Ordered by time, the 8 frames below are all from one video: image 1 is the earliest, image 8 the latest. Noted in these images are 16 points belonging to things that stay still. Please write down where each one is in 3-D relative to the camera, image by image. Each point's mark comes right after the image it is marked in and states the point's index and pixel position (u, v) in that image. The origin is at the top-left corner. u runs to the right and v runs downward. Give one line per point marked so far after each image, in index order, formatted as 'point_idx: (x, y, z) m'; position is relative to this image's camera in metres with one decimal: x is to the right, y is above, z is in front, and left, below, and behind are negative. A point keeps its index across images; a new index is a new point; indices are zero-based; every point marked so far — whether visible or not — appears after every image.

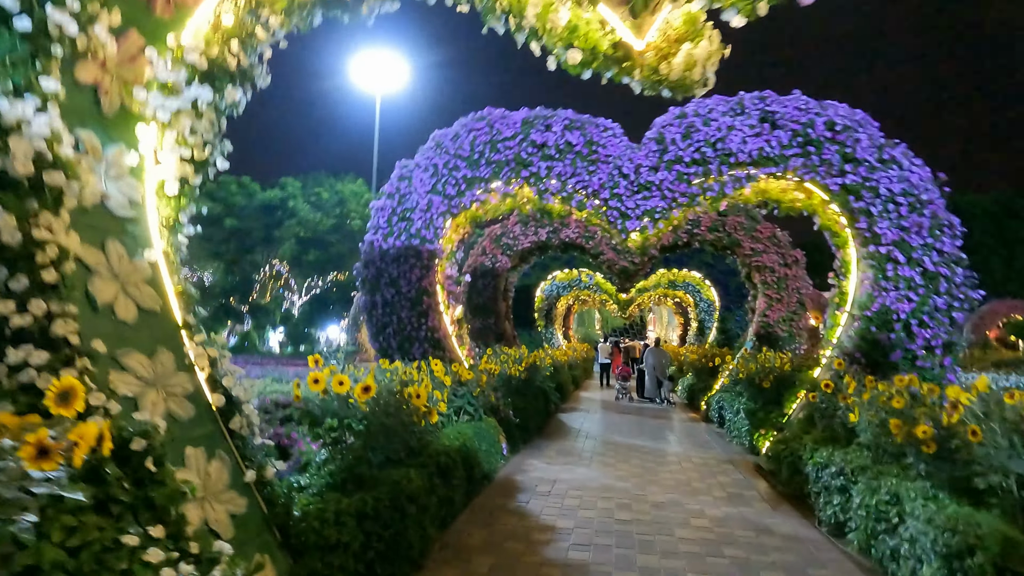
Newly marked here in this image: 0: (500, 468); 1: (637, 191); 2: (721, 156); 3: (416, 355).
0: (-0.1, -2.2, +6.6) m
1: (+1.7, +1.4, +7.4) m
2: (+2.7, +1.7, +6.9) m
3: (-1.4, -1.0, +7.7) m
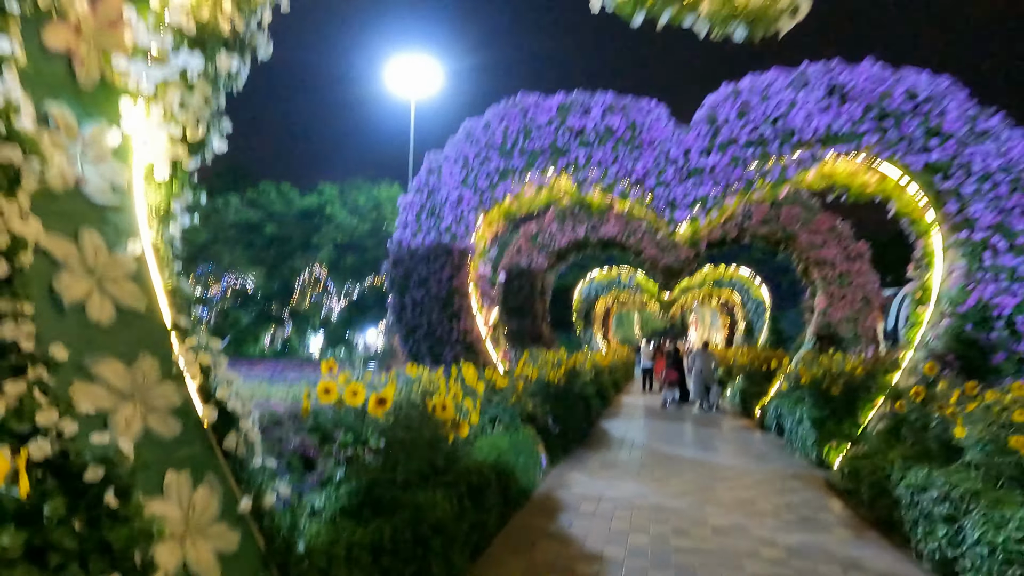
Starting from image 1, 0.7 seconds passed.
0: (+0.3, -2.2, +6.0) m
1: (+2.2, +1.4, +6.7) m
2: (+3.1, +1.7, +6.2) m
3: (-0.9, -1.0, +7.2) m
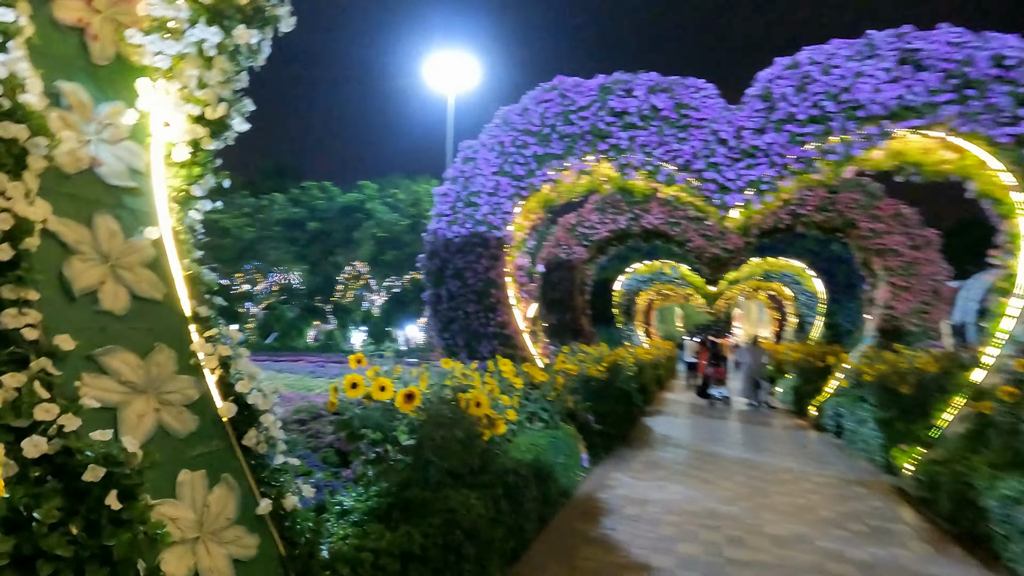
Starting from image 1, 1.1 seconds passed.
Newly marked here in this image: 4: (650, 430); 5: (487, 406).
0: (+0.7, -2.1, +5.7) m
1: (+2.6, +1.5, +6.3) m
2: (+3.5, +1.9, +5.6) m
3: (-0.4, -0.9, +7.0) m
4: (+2.5, -2.5, +9.7) m
5: (-0.2, -0.9, +3.9) m
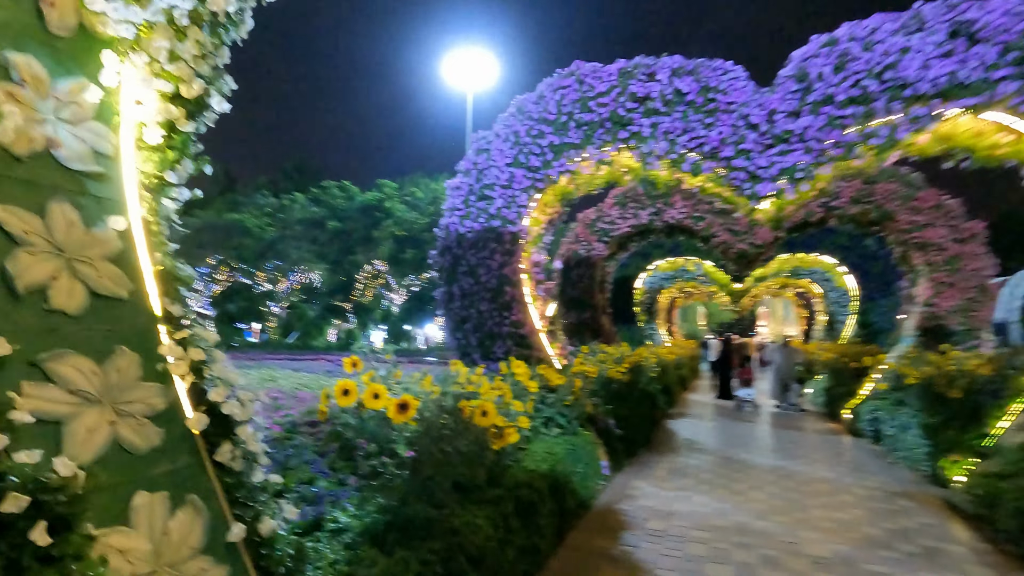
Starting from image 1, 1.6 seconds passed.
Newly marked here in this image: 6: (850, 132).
0: (+0.9, -2.1, +5.4) m
1: (+2.8, +1.6, +5.8) m
2: (+3.6, +1.9, +5.2) m
3: (-0.2, -0.8, +6.7) m
4: (+2.8, -2.5, +9.3) m
5: (-0.1, -0.8, +3.6) m
6: (+3.4, +1.6, +5.4) m
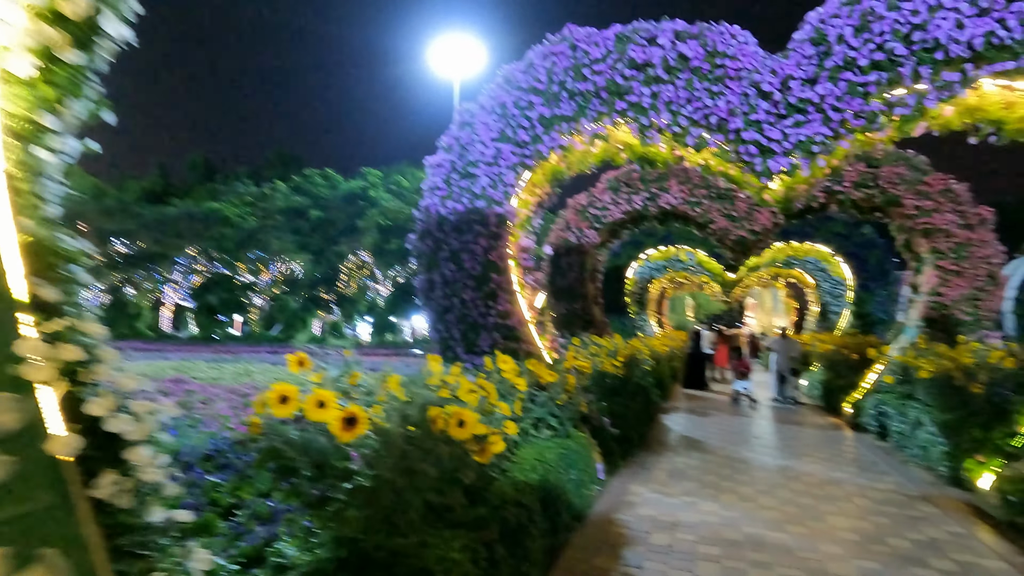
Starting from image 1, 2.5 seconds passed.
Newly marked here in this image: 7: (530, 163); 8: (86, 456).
0: (+0.8, -1.9, +4.9) m
1: (+2.7, +1.7, +5.3) m
2: (+3.5, +2.0, +4.6) m
3: (-0.3, -0.7, +6.1) m
4: (+2.6, -2.3, +8.8) m
5: (-0.2, -0.7, +3.0) m
6: (+3.3, +1.7, +4.9) m
7: (+0.2, +1.4, +6.0) m
8: (-1.3, -0.5, +1.7) m
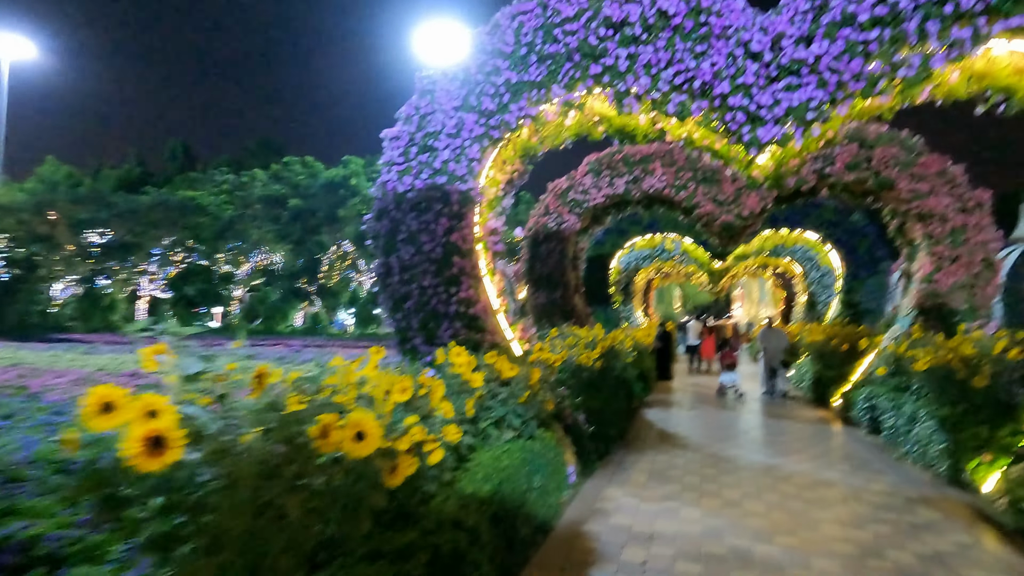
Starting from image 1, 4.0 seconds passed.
0: (+0.4, -1.8, +4.3) m
1: (+2.3, +1.8, +4.7) m
2: (+3.2, +2.2, +4.1) m
3: (-0.7, -0.5, +5.5) m
4: (+2.1, -2.1, +8.3) m
5: (-0.5, -0.6, +2.5) m
6: (+2.9, +1.8, +4.4) m
7: (-0.2, +1.5, +5.4) m
8: (-1.6, -0.4, +1.1) m
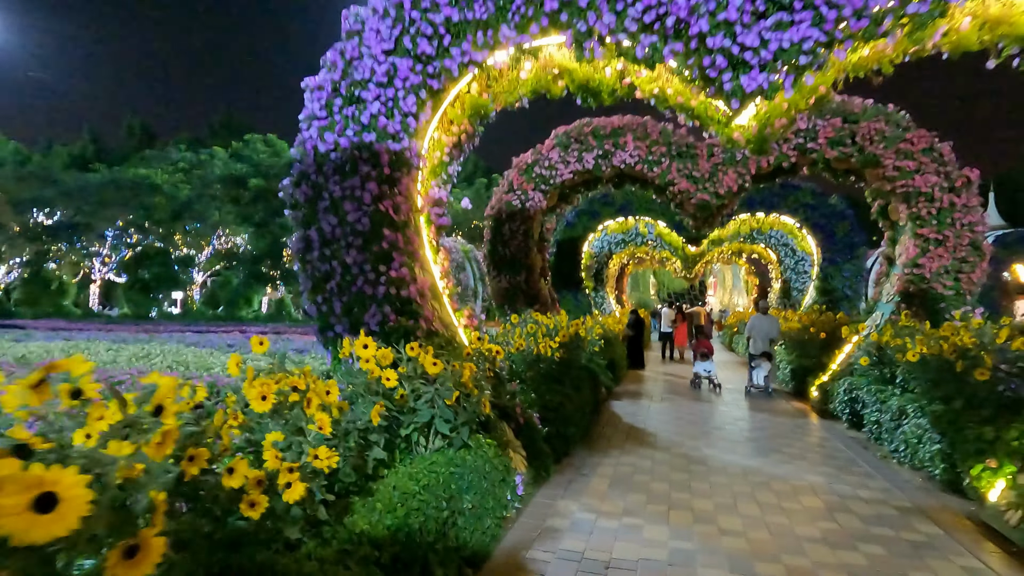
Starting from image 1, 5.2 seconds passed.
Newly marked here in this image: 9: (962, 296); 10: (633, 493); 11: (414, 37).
0: (0.0, -1.6, +3.6) m
1: (+1.9, +2.0, +4.0) m
2: (+2.7, +2.3, +3.4) m
3: (-1.2, -0.3, +4.7) m
4: (+1.5, -1.9, +7.7) m
5: (-0.9, -0.5, +1.7) m
6: (+2.5, +2.0, +3.7) m
7: (-0.7, +1.7, +4.6) m
8: (-1.9, -0.4, +0.2) m
9: (+6.7, -0.1, +8.1) m
10: (+1.0, -1.7, +4.6) m
11: (-0.8, +2.1, +4.5) m
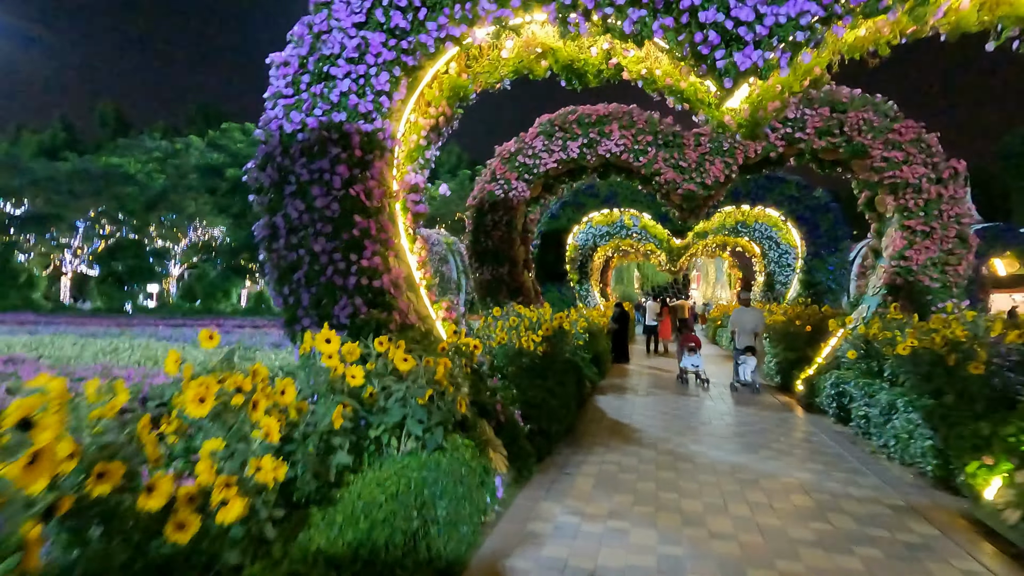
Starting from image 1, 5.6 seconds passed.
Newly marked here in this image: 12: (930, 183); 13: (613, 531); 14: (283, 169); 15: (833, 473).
0: (-0.2, -1.6, +3.4) m
1: (+1.7, +2.1, +3.8) m
2: (+2.6, +2.4, +3.2) m
3: (-1.4, -0.3, +4.4) m
4: (+1.3, -1.7, +7.5) m
5: (-0.9, -0.5, +1.4) m
6: (+2.4, +2.0, +3.5) m
7: (-0.8, +1.8, +4.3) m
8: (-2.0, -0.3, -0.1) m
9: (+6.5, 0.0, +8.1) m
10: (+0.9, -1.7, +4.4) m
11: (-1.0, +2.2, +4.2) m
12: (+6.1, +1.5, +7.8) m
13: (+0.7, -1.7, +3.7) m
14: (-1.9, +1.0, +4.4) m
15: (+3.0, -1.7, +5.1) m
